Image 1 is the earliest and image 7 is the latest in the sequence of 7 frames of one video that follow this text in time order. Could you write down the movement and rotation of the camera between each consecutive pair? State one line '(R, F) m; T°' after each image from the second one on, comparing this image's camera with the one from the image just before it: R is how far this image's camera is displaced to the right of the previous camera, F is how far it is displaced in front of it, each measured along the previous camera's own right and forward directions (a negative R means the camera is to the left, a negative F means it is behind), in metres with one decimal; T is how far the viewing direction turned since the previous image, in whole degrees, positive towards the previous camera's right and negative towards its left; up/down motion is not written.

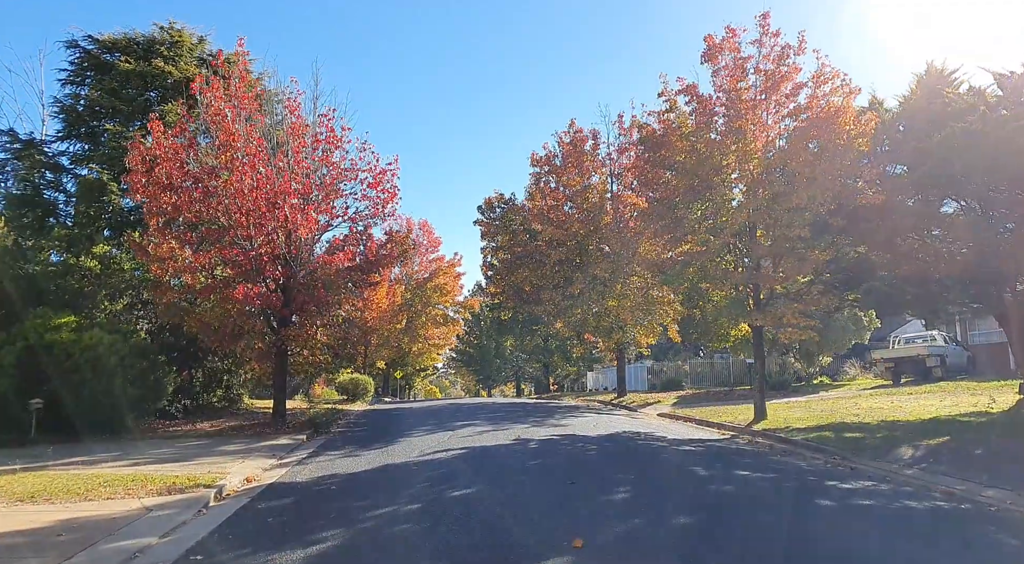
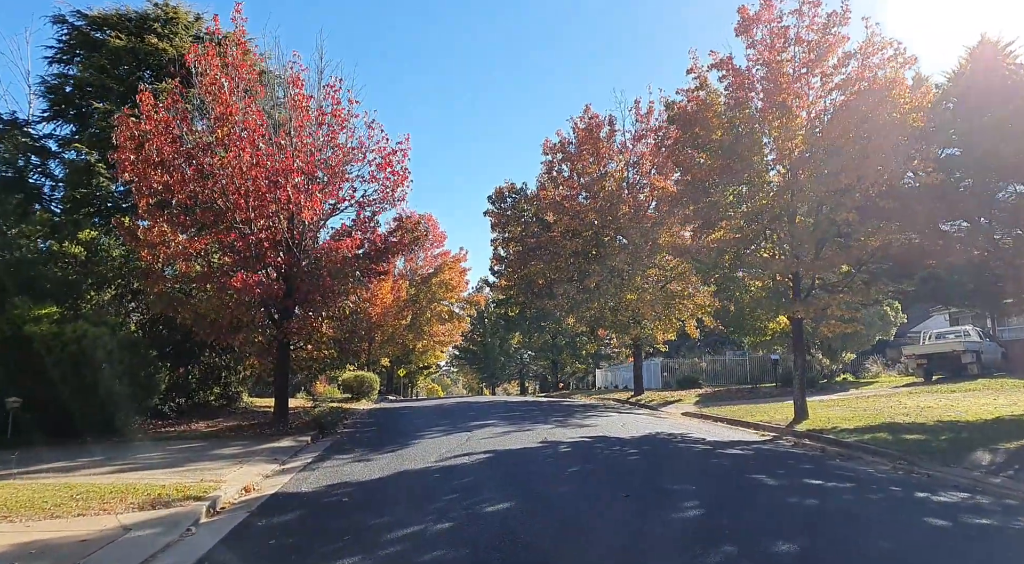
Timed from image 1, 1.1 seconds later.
(-0.4, +1.3) m; 0°
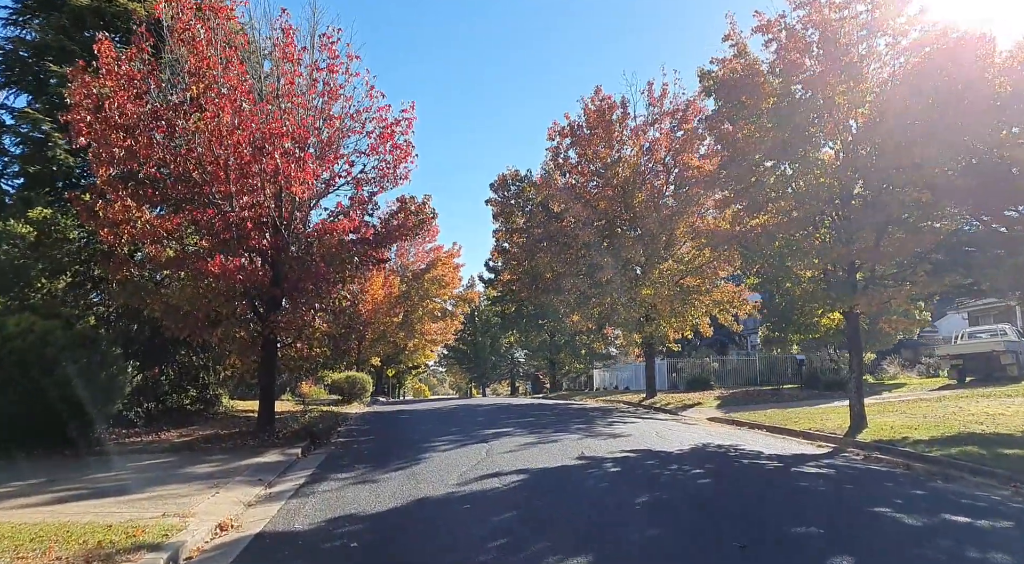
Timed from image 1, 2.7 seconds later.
(-0.7, +1.9) m; +1°
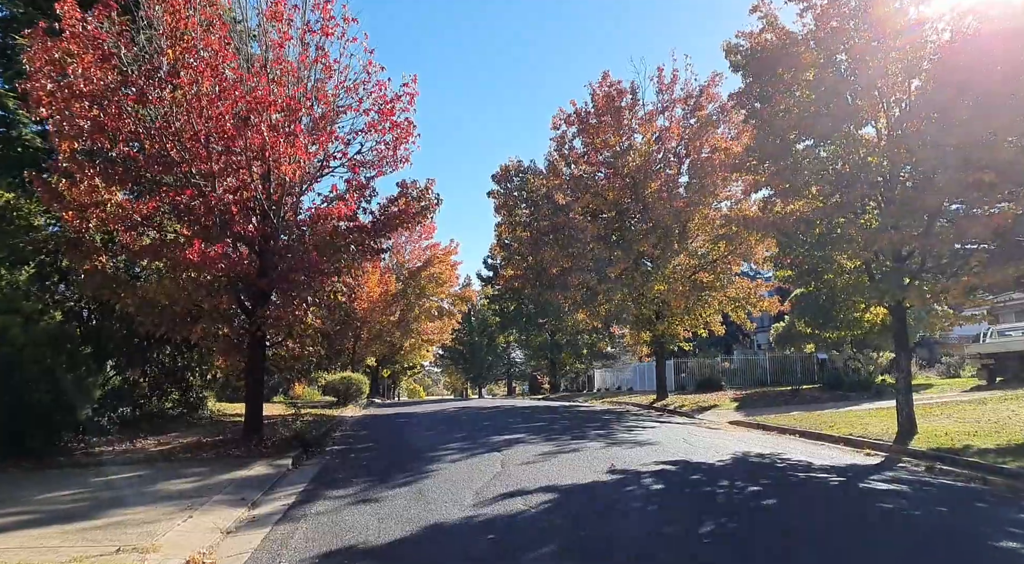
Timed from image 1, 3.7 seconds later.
(-0.4, +1.3) m; +1°
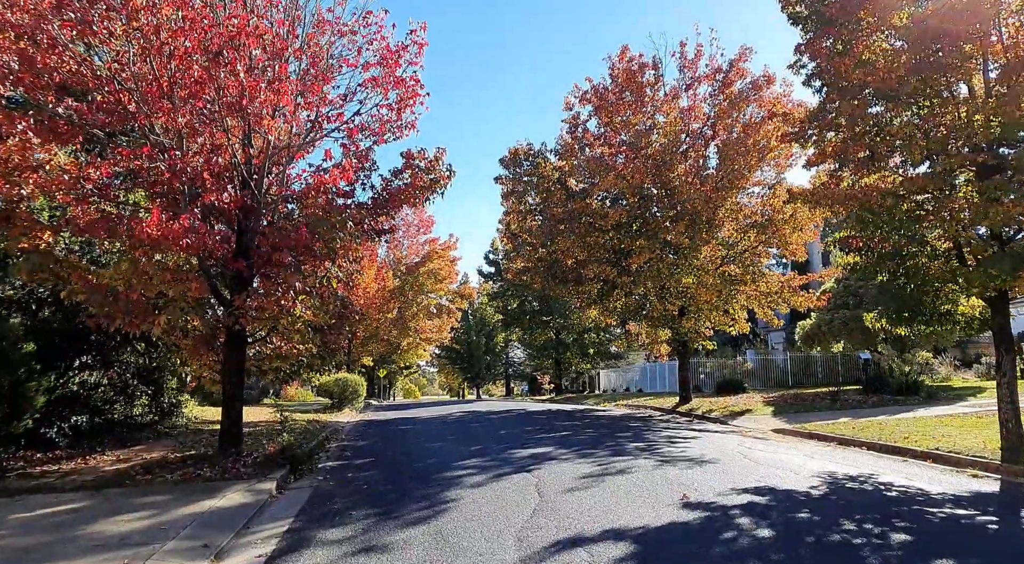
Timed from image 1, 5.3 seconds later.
(-0.5, +2.0) m; 0°
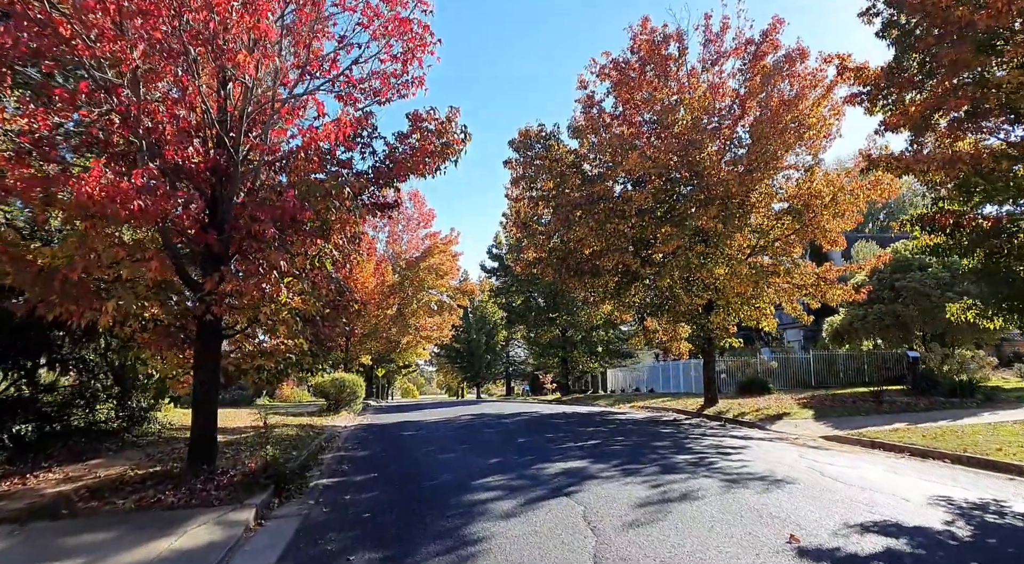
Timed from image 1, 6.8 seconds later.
(-0.4, +1.8) m; 0°
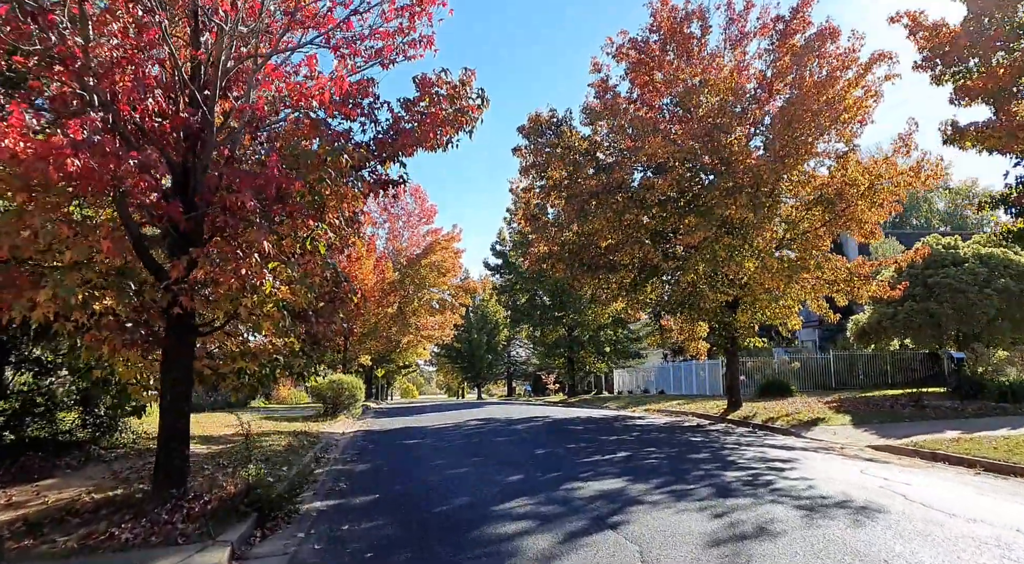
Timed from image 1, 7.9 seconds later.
(-0.3, +1.4) m; 0°
